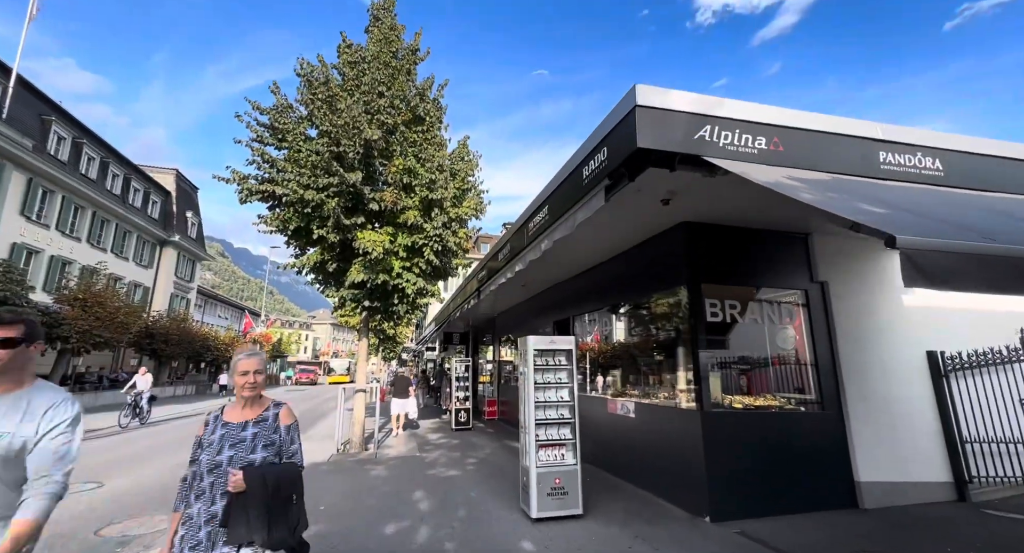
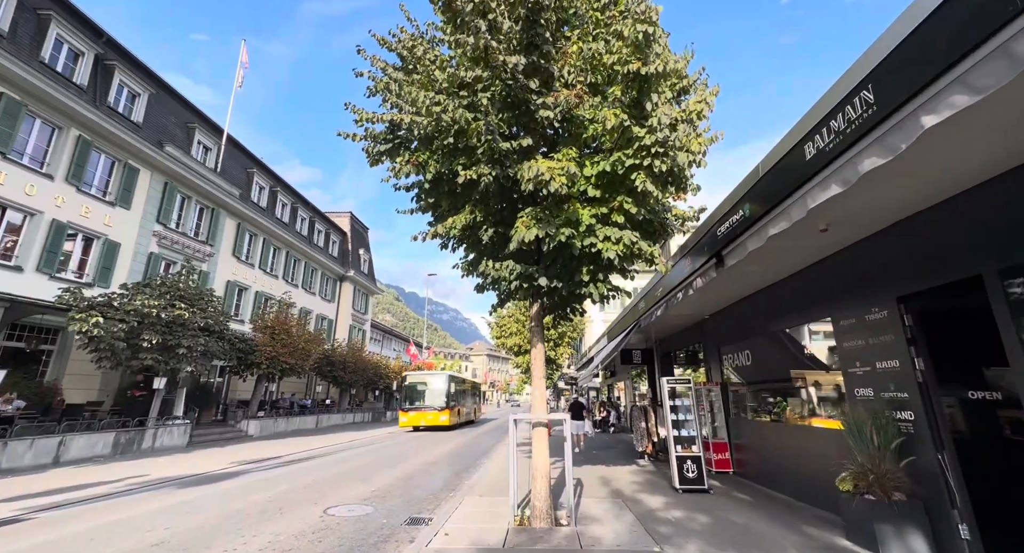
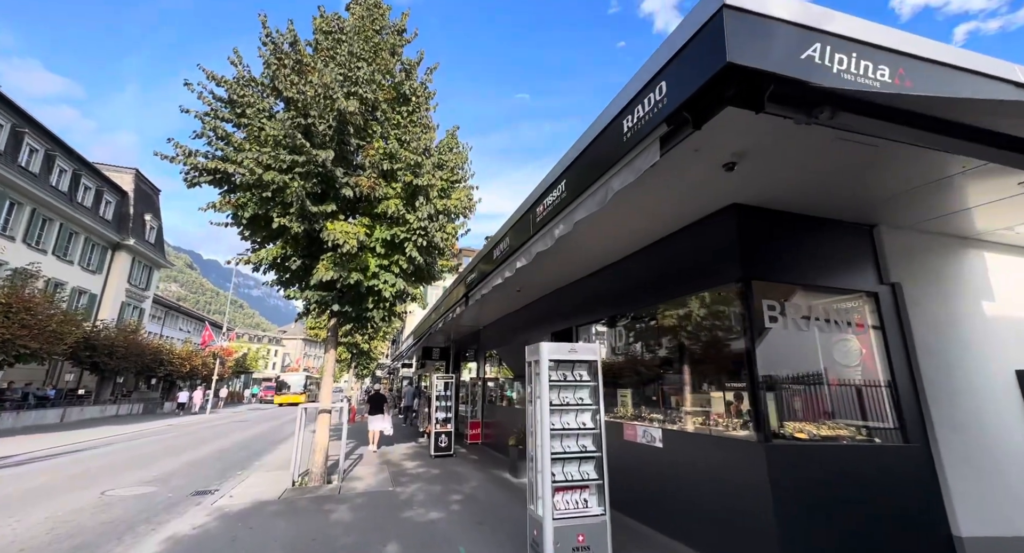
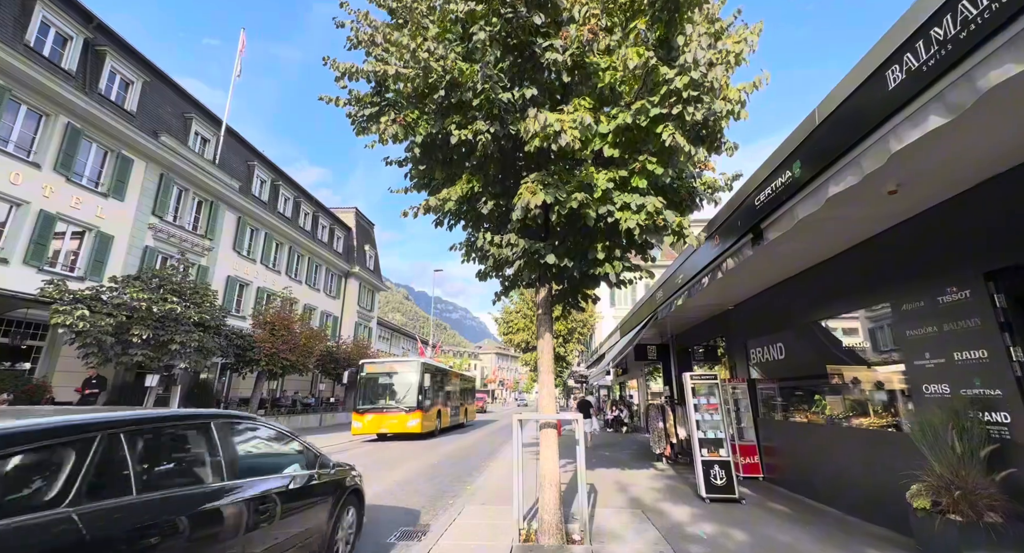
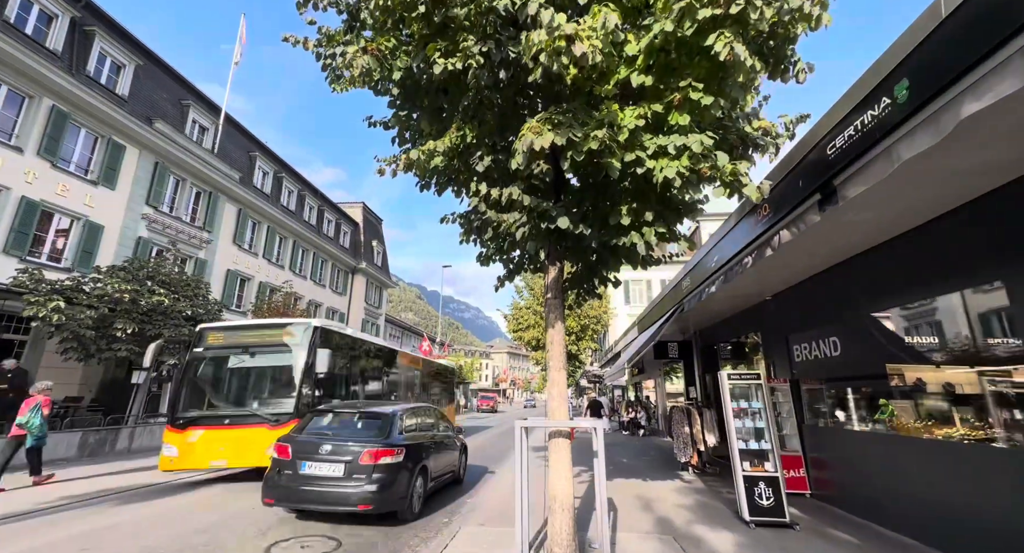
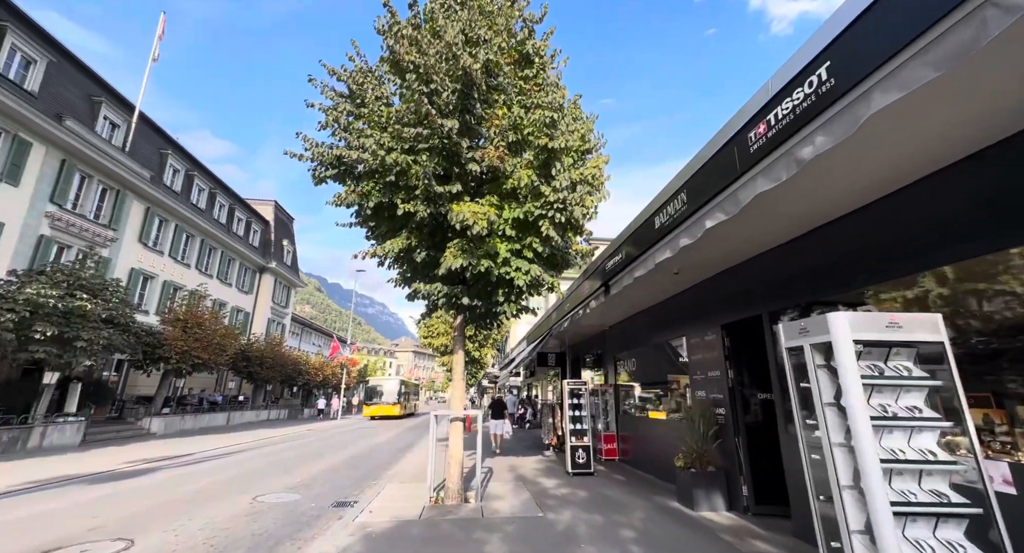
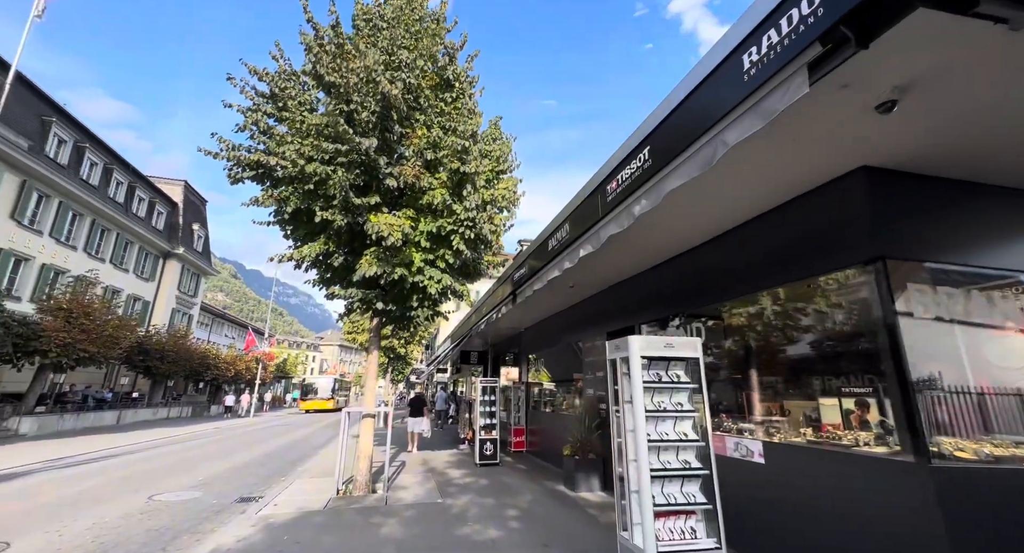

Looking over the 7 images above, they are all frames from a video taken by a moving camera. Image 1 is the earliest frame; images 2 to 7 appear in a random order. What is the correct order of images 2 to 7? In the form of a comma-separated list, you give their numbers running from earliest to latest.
3, 7, 6, 2, 4, 5
